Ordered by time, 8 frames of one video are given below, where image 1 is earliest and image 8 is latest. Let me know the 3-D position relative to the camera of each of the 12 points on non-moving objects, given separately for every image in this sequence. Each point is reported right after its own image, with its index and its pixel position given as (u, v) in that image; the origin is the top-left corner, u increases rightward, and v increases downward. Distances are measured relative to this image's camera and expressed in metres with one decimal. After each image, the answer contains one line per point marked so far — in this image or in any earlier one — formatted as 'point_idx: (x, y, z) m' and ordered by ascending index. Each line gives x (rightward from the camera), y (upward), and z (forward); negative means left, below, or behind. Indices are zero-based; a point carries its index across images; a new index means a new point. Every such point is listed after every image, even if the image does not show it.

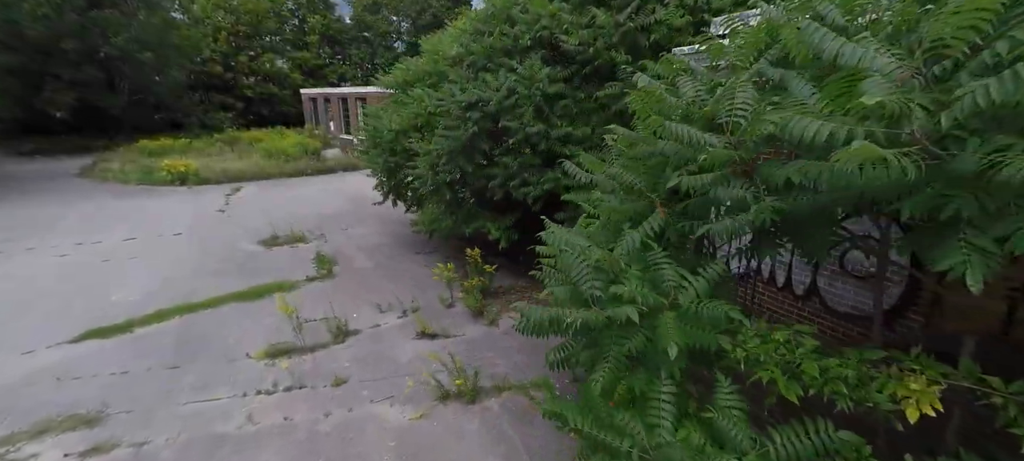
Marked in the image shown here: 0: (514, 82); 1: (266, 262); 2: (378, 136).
0: (0.0, +1.2, +3.6) m
1: (-3.3, -0.4, +6.1) m
2: (-1.5, +1.1, +5.2) m
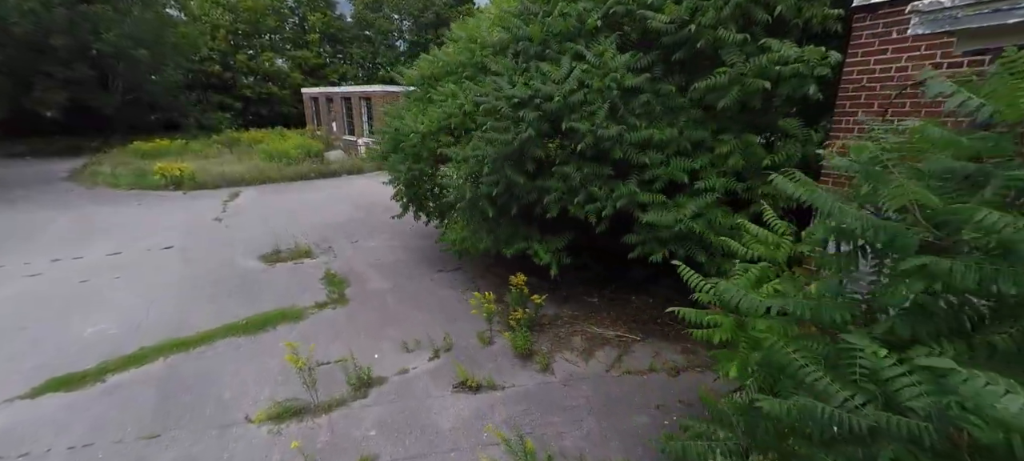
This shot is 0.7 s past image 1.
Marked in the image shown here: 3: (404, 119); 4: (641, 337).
0: (+0.5, +1.0, +2.9) m
1: (-2.9, -0.6, +5.3) m
2: (-1.1, +0.9, +4.4) m
3: (-1.0, +1.1, +4.4) m
4: (+1.1, -0.9, +3.7) m
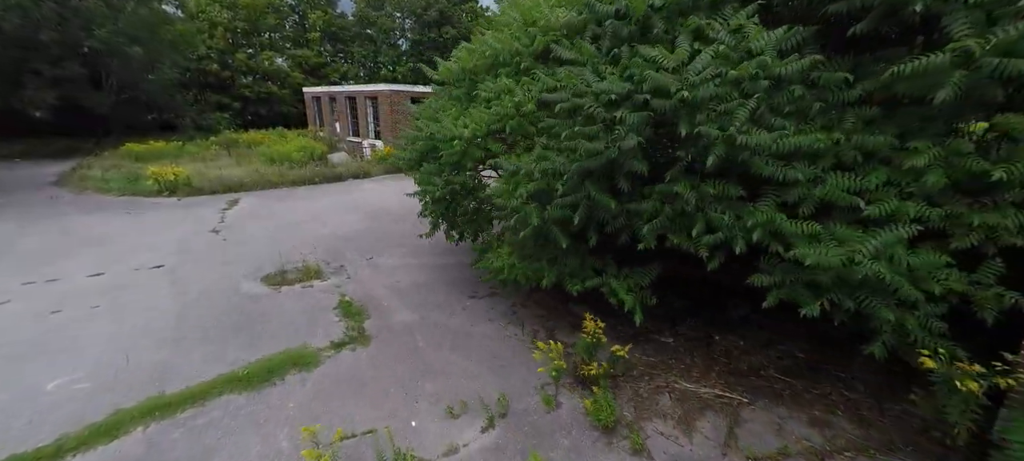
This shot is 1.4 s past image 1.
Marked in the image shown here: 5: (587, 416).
0: (+0.9, +0.8, +2.1) m
1: (-2.4, -0.8, +4.6) m
2: (-0.6, +0.7, +3.7) m
3: (-0.5, +0.9, +3.6) m
4: (+1.5, -1.1, +2.9) m
5: (+0.5, -1.2, +2.8) m
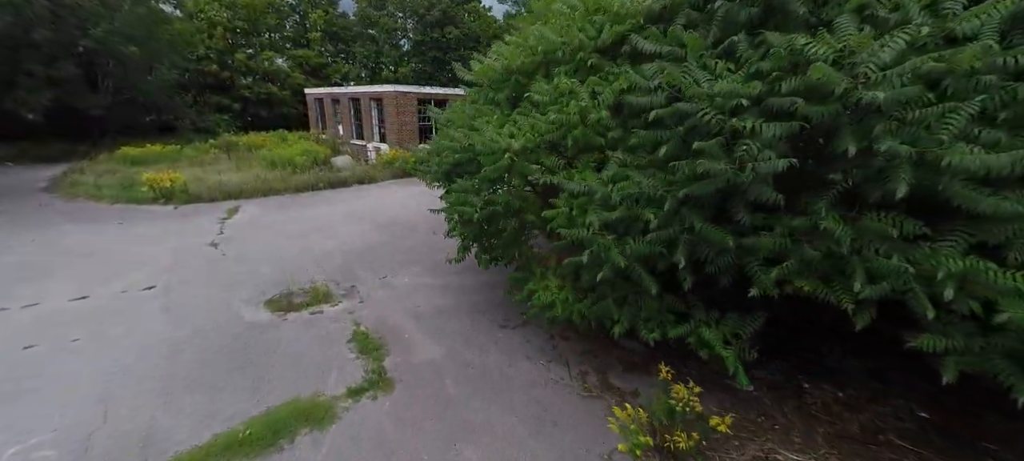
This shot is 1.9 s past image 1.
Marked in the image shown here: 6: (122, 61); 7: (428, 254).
0: (+1.3, +0.6, +1.5) m
1: (-2.1, -1.0, +4.0) m
2: (-0.3, +0.5, +3.1) m
3: (-0.2, +0.7, +3.0) m
4: (+1.9, -1.3, +2.3) m
5: (+0.8, -1.4, +2.2) m
6: (-16.8, +7.3, +19.0) m
7: (-1.3, -0.4, +6.7) m
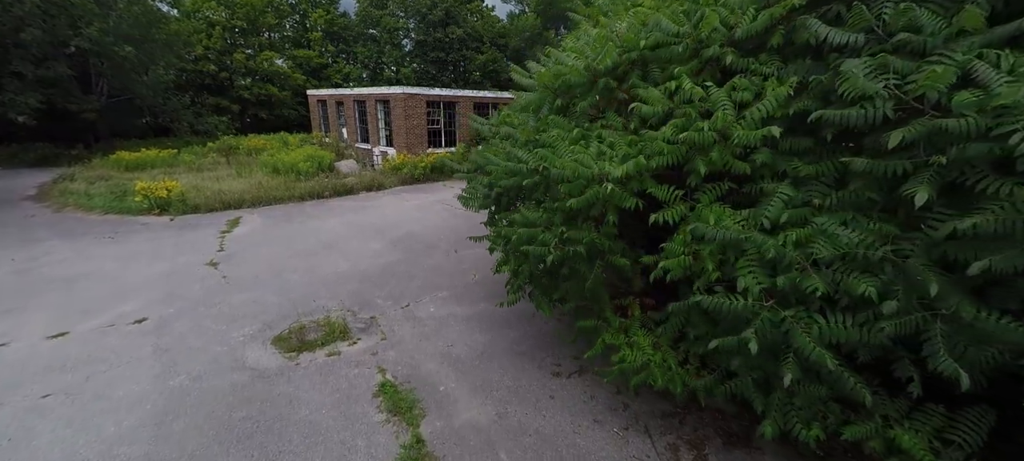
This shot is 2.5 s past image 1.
0: (+1.7, +0.4, +0.8) m
1: (-1.6, -1.3, +3.3) m
2: (+0.2, +0.3, +2.4) m
3: (+0.3, +0.4, +2.3) m
4: (+2.3, -1.5, +1.6) m
5: (+1.3, -1.6, +1.5) m
6: (-16.4, +7.0, +18.3) m
7: (-0.8, -0.6, +6.0) m
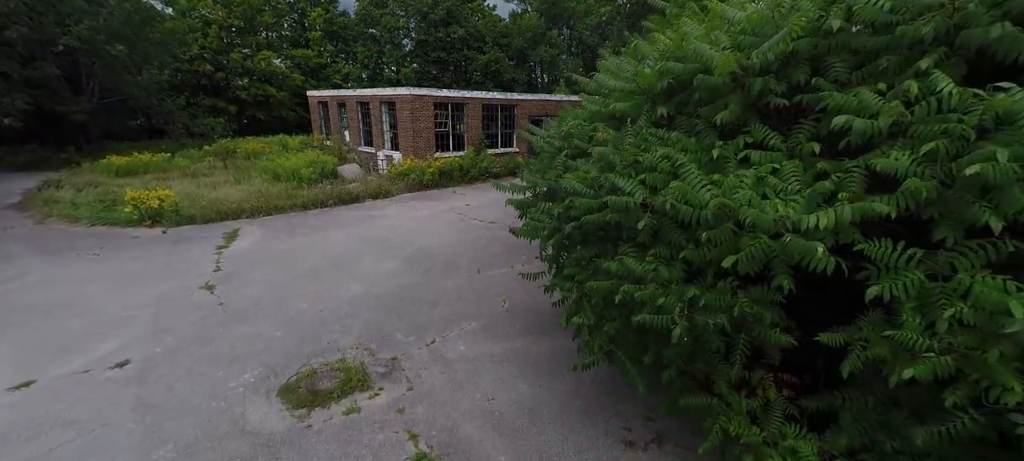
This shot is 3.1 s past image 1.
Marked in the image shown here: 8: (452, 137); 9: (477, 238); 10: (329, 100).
0: (+2.2, +0.1, +0.1) m
1: (-1.2, -1.5, +2.6) m
2: (+0.6, 0.0, +1.7) m
3: (+0.7, +0.2, +1.6) m
4: (+2.8, -1.8, +0.9) m
5: (+1.7, -1.8, +0.8) m
6: (-16.0, +6.7, +17.6) m
7: (-0.4, -0.9, +5.3) m
8: (-2.1, +3.3, +15.8) m
9: (-0.7, -0.1, +8.5) m
10: (-7.7, +5.6, +18.7) m
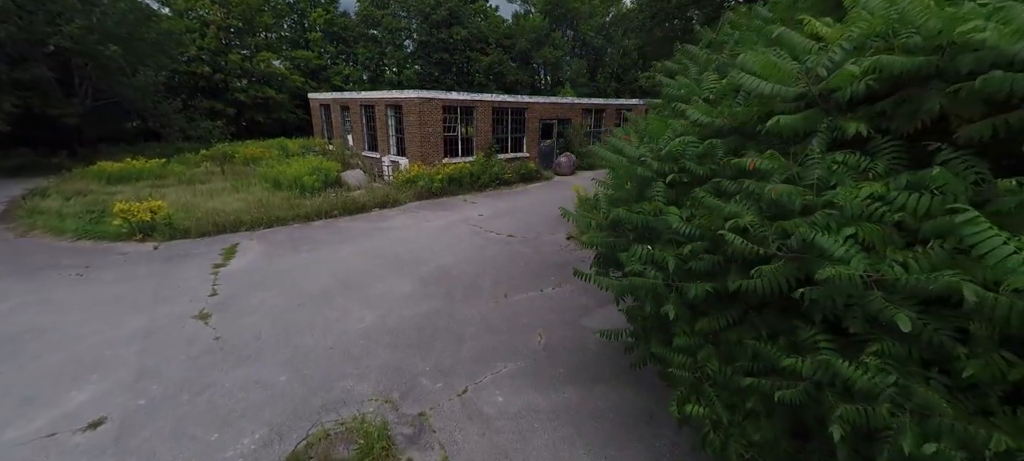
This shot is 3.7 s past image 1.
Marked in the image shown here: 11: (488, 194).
0: (+2.6, -0.1, -0.5) m
1: (-0.8, -1.8, +1.9) m
2: (+1.0, -0.2, +1.0) m
3: (+1.1, 0.0, +0.9) m
4: (+3.2, -2.0, +0.2) m
5: (+2.1, -2.1, +0.1) m
6: (-15.6, +6.4, +16.9) m
7: (0.0, -1.1, +4.6) m
8: (-1.7, +3.0, +15.1) m
9: (-0.3, -0.4, +7.8) m
10: (-7.3, +5.3, +18.0) m
11: (-0.7, +1.1, +13.4) m
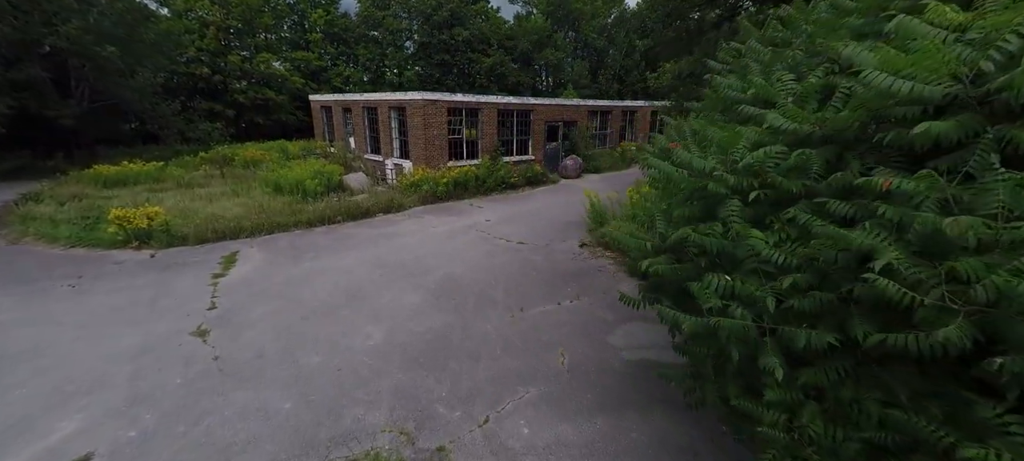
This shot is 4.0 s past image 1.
0: (+2.8, -0.2, -0.9) m
1: (-0.6, -1.9, +1.6) m
2: (+1.2, -0.3, +0.7) m
3: (+1.3, -0.2, +0.6) m
4: (+3.4, -2.1, -0.1) m
5: (+2.3, -2.2, -0.2) m
6: (-15.5, +6.3, +16.6) m
7: (+0.2, -1.2, +4.3) m
8: (-1.6, +2.9, +14.8) m
9: (-0.1, -0.5, +7.5) m
10: (-7.1, +5.1, +17.7) m
11: (-0.5, +0.9, +13.1) m
